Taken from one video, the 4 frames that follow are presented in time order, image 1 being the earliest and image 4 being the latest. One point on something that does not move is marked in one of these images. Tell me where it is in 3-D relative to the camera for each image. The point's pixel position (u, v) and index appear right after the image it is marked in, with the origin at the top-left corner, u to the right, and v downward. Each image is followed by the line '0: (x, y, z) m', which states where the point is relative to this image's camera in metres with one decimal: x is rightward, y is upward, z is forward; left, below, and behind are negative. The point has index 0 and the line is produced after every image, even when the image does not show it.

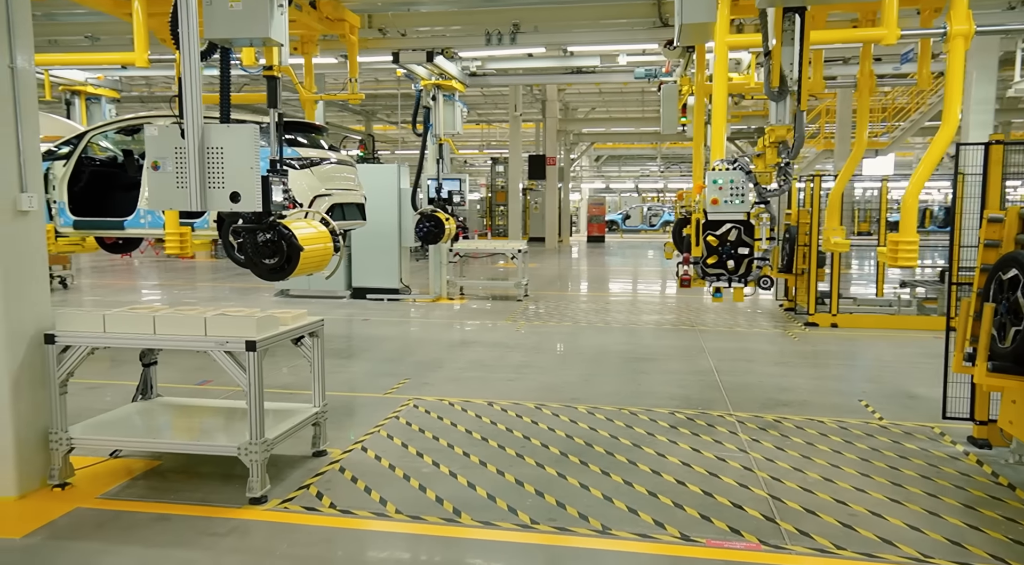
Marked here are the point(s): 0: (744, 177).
0: (+1.8, +0.8, +5.6) m
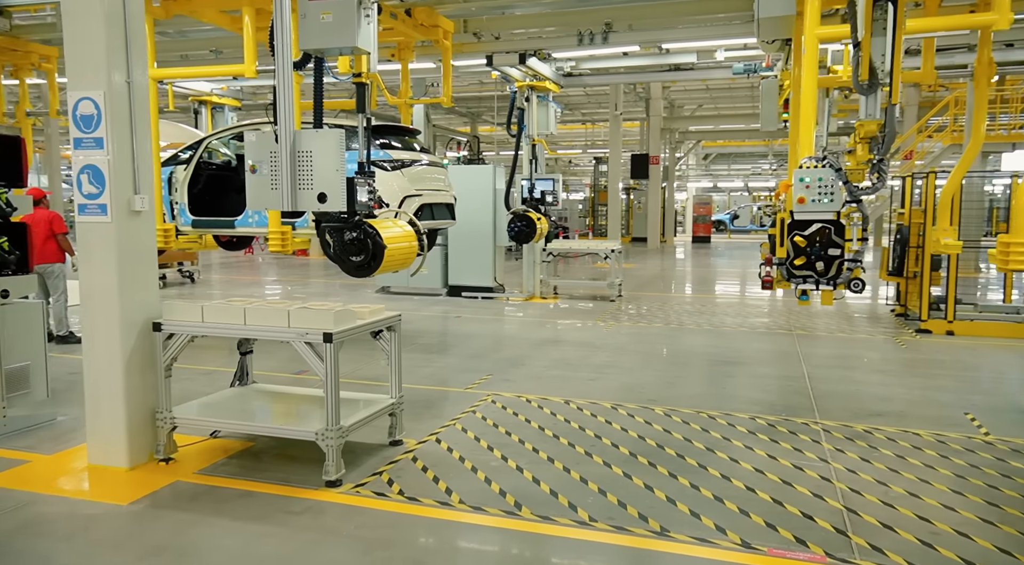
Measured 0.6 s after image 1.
0: (+2.3, +0.8, +5.4) m
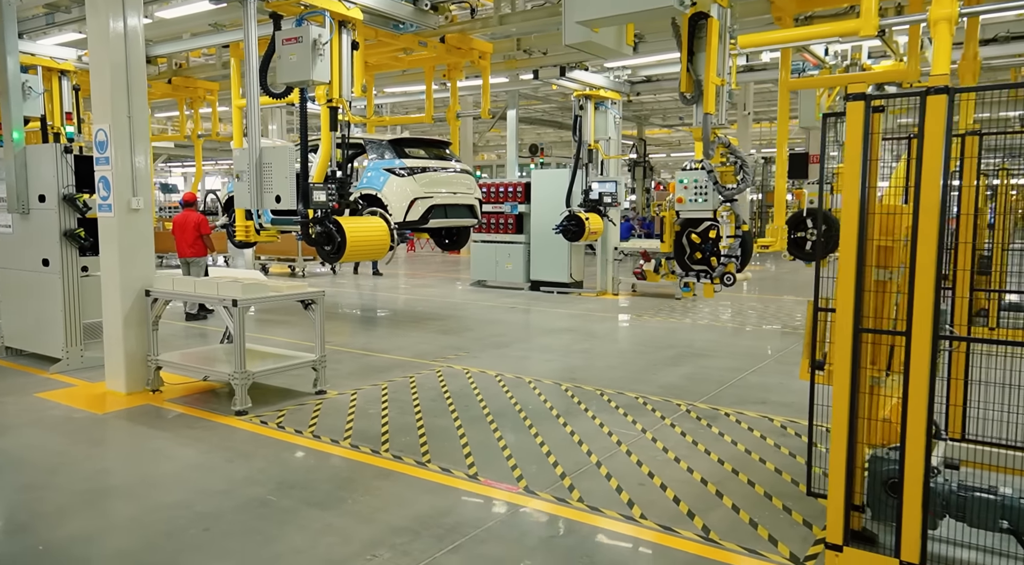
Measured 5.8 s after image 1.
0: (+1.6, +0.8, +5.8) m
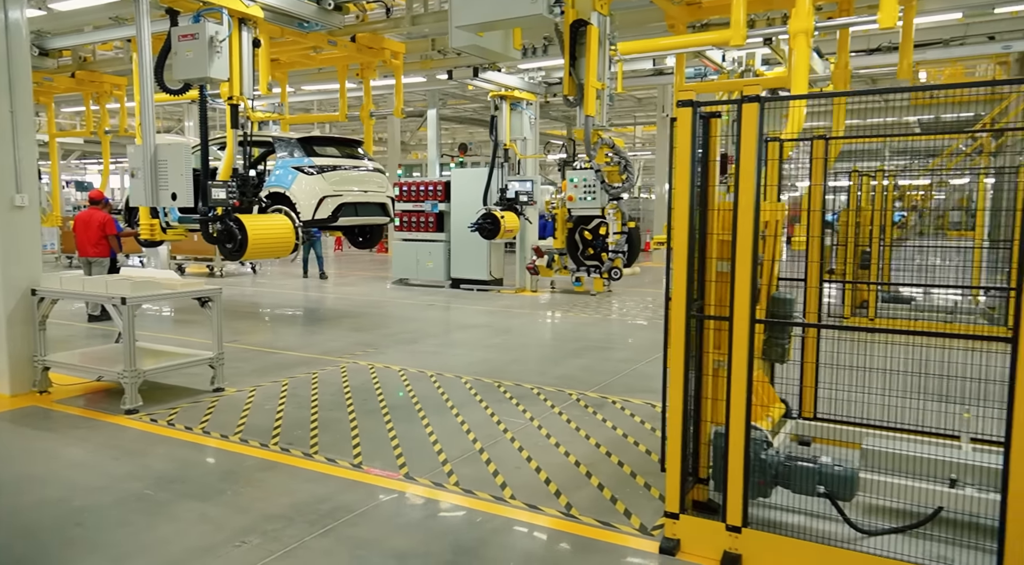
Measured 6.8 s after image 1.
0: (+0.7, +0.9, +6.1) m
